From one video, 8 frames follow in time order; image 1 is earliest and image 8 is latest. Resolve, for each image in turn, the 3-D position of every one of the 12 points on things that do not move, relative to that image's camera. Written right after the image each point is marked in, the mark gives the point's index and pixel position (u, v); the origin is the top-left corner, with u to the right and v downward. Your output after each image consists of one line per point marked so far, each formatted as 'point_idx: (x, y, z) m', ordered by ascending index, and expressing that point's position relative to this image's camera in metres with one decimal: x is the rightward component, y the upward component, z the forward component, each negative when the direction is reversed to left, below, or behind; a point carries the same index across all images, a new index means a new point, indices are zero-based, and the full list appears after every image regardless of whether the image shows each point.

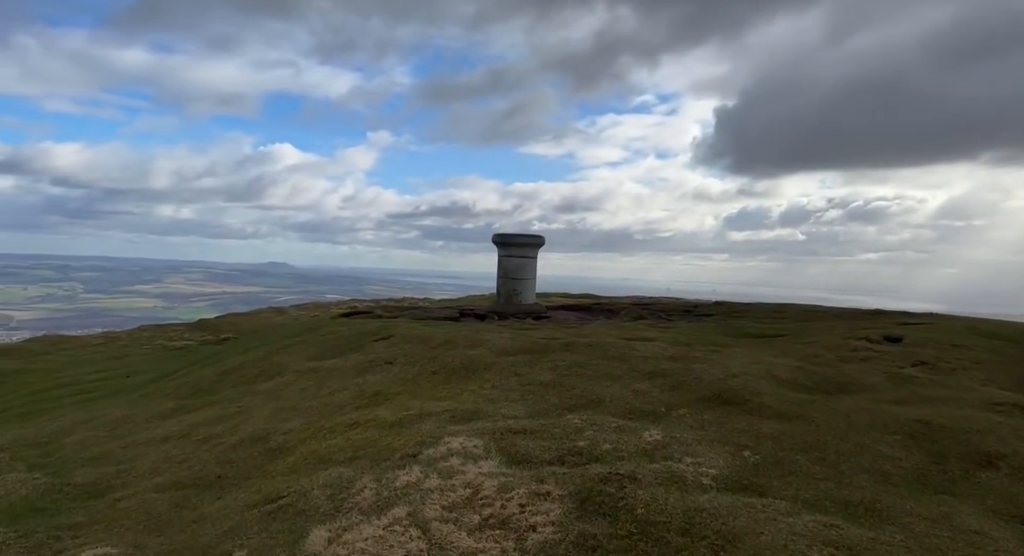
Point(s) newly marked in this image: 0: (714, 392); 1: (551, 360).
0: (+3.1, -1.7, +8.7) m
1: (+0.7, -1.6, +10.8) m
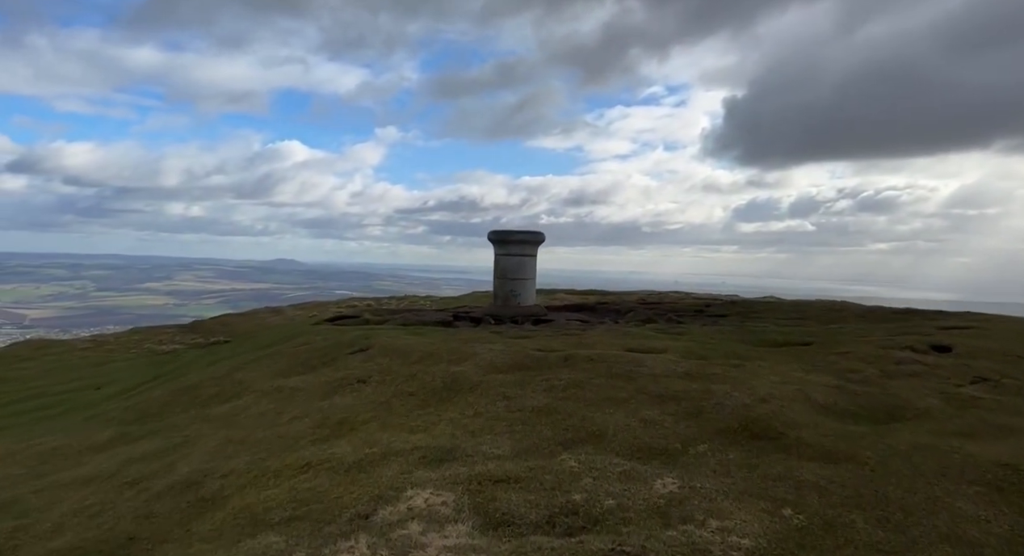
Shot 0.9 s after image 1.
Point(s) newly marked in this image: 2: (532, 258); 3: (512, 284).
0: (+2.9, -1.8, +7.1) m
1: (+0.5, -1.7, +9.3) m
2: (+0.6, +0.7, +18.7) m
3: (-0.1, -0.2, +18.8) m
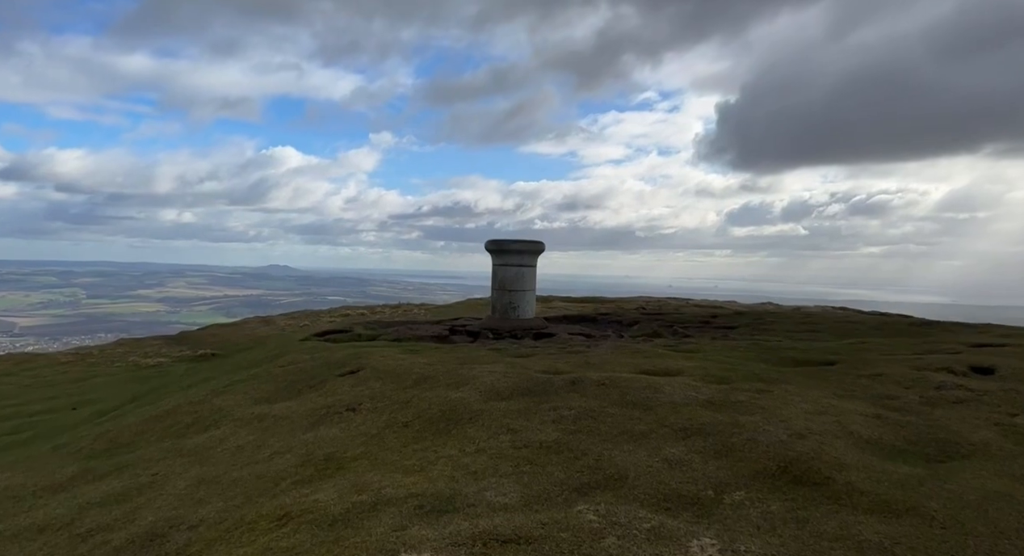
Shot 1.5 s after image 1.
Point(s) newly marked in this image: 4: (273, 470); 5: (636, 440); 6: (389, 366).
0: (+2.9, -2.0, +6.3) m
1: (+0.6, -1.9, +8.5) m
2: (+0.6, +0.3, +17.8) m
3: (-0.1, -0.6, +17.9) m
4: (-3.3, -2.6, +7.9) m
5: (+1.6, -2.0, +7.2) m
6: (-2.4, -1.7, +11.2) m
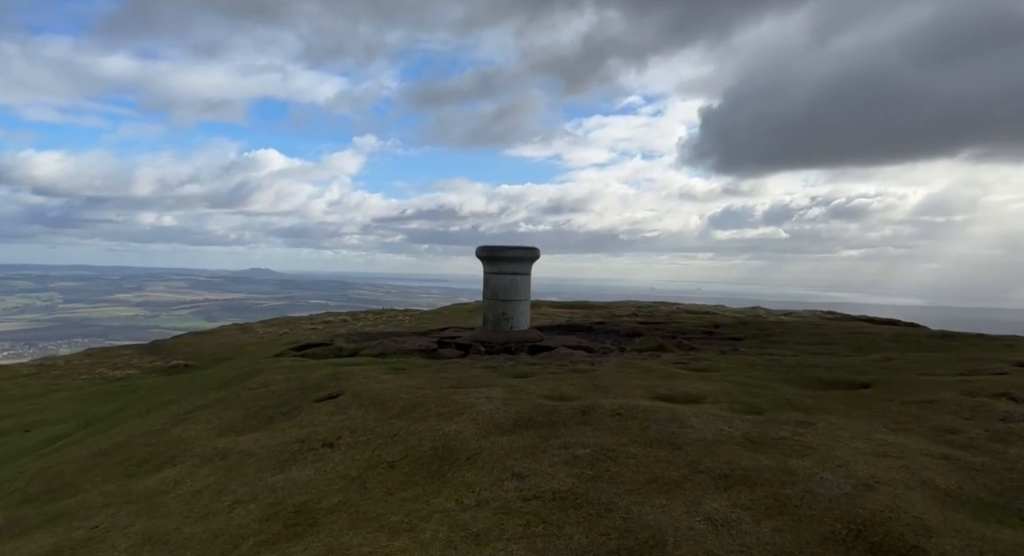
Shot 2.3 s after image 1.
0: (+3.1, -2.2, +5.2) m
1: (+0.7, -2.1, +7.3) m
2: (+0.4, 0.0, +16.6) m
3: (-0.3, -0.8, +16.7) m
4: (-3.2, -2.9, +6.6) m
5: (+1.6, -2.2, +6.0) m
6: (-2.4, -2.0, +10.0) m
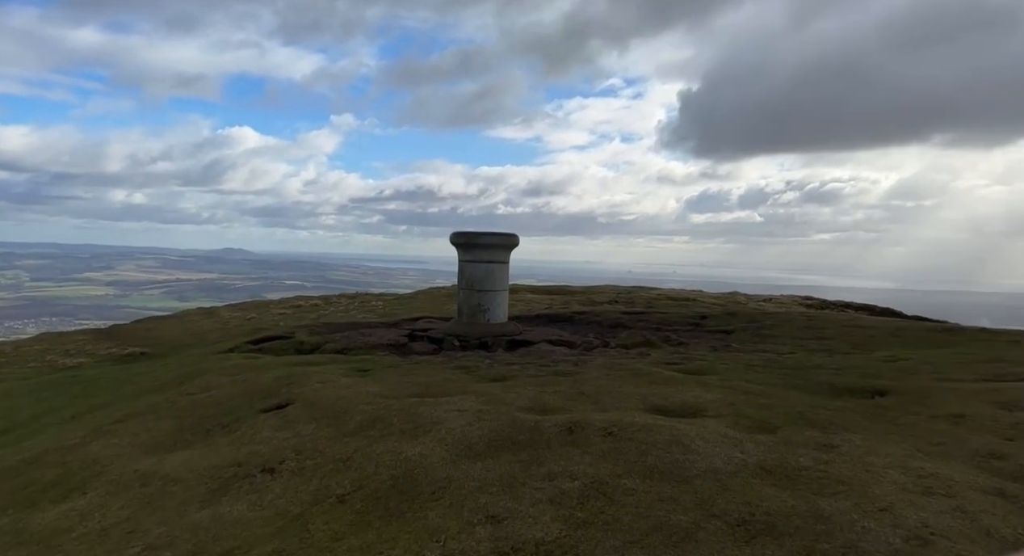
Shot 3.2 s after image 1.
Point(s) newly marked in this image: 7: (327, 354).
0: (+2.9, -2.3, +4.1) m
1: (+0.4, -2.1, +6.1) m
2: (-0.3, +0.4, +15.4) m
3: (-0.9, -0.5, +15.5) m
4: (-3.5, -2.8, +5.3) m
5: (+1.4, -2.3, +4.9) m
6: (-2.8, -1.8, +8.7) m
7: (-4.3, -1.8, +13.2) m
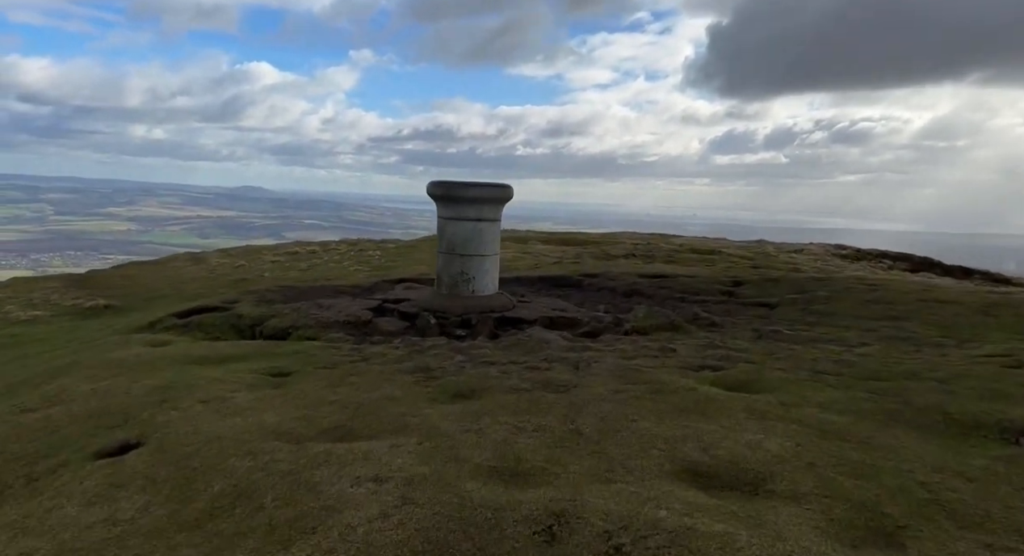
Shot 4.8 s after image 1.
0: (+2.3, -2.6, +1.2) m
1: (-0.1, -2.2, +3.2) m
2: (-0.4, +1.2, +12.2) m
3: (-1.1, +0.3, +12.4) m
4: (-4.0, -2.9, +2.6) m
5: (+0.9, -2.5, +2.0) m
6: (-3.2, -1.6, +5.8) m
7: (-4.6, -1.1, +10.4) m
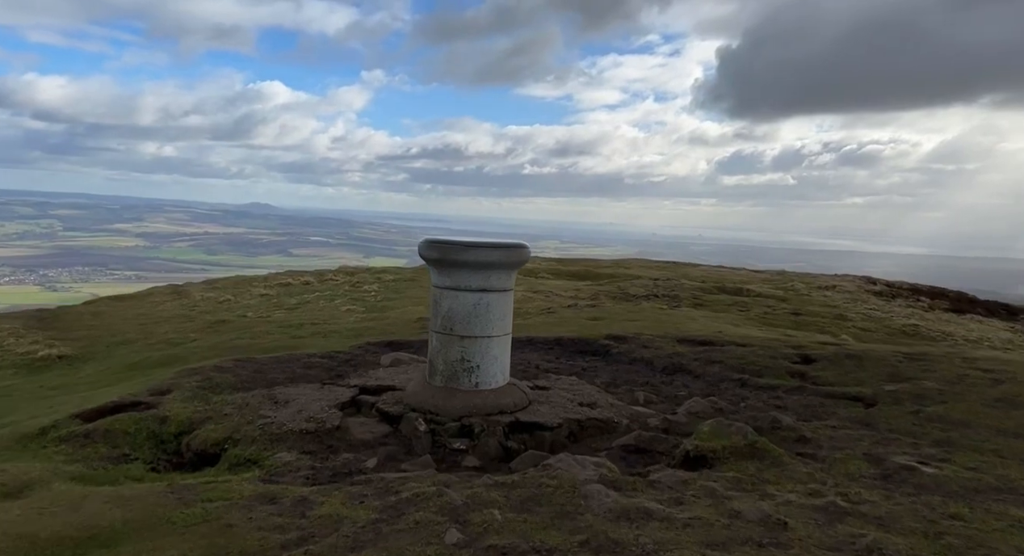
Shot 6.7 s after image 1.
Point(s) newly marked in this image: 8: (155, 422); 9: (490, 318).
0: (+2.4, -3.8, -2.0) m
1: (0.0, -3.4, 0.0) m
2: (-0.1, -0.3, +9.1) m
3: (-0.8, -1.1, +9.3) m
4: (-3.9, -4.1, -0.5) m
5: (+1.0, -3.7, -1.2) m
6: (-3.0, -2.9, +2.7) m
7: (-4.3, -2.4, +7.3) m
8: (-5.9, -2.2, +9.4) m
9: (-0.4, -0.6, +9.2) m
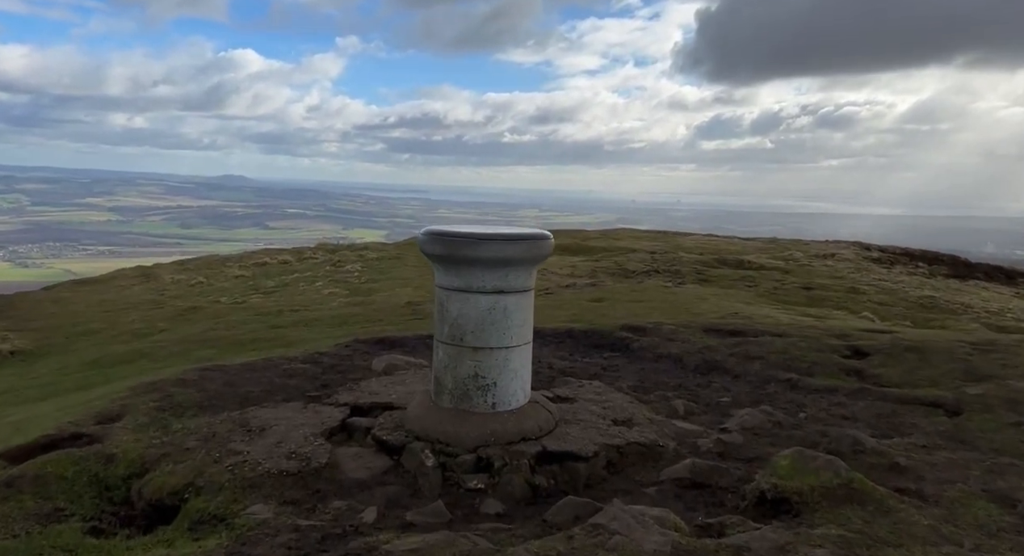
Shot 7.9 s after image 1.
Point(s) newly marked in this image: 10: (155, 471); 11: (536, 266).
0: (+3.2, -4.3, -3.5) m
1: (+0.7, -3.9, -1.6) m
2: (+0.2, -0.3, +7.4) m
3: (-0.5, -1.1, +7.6) m
4: (-3.2, -4.6, -2.2) m
5: (+1.7, -4.2, -2.8) m
6: (-2.4, -3.2, +1.0) m
7: (-3.9, -2.6, +5.5) m
8: (-5.5, -2.3, +7.6) m
9: (0.0, -0.6, +7.4) m
10: (-4.6, -2.3, +7.3) m
11: (+0.4, +0.1, +7.3) m
